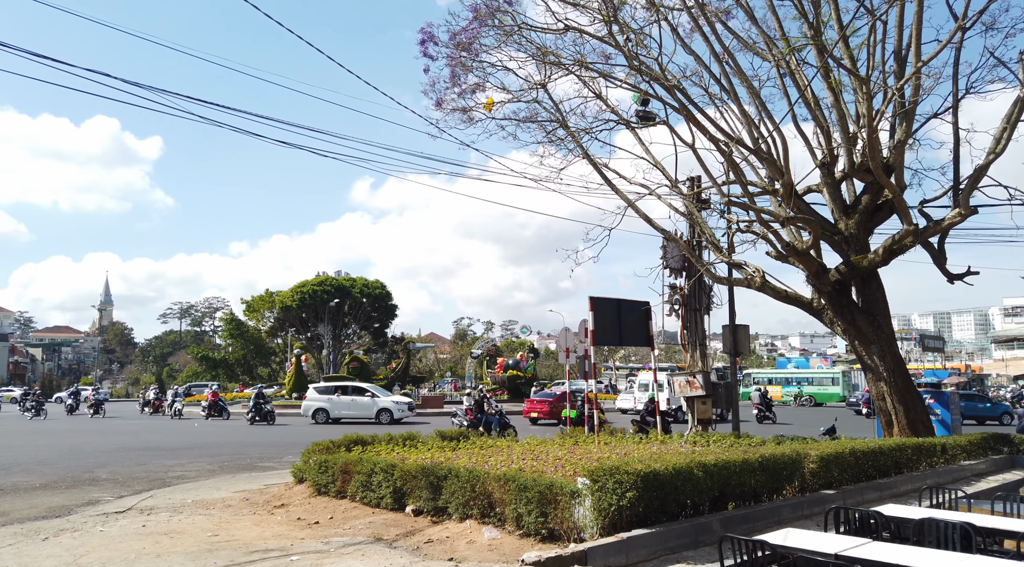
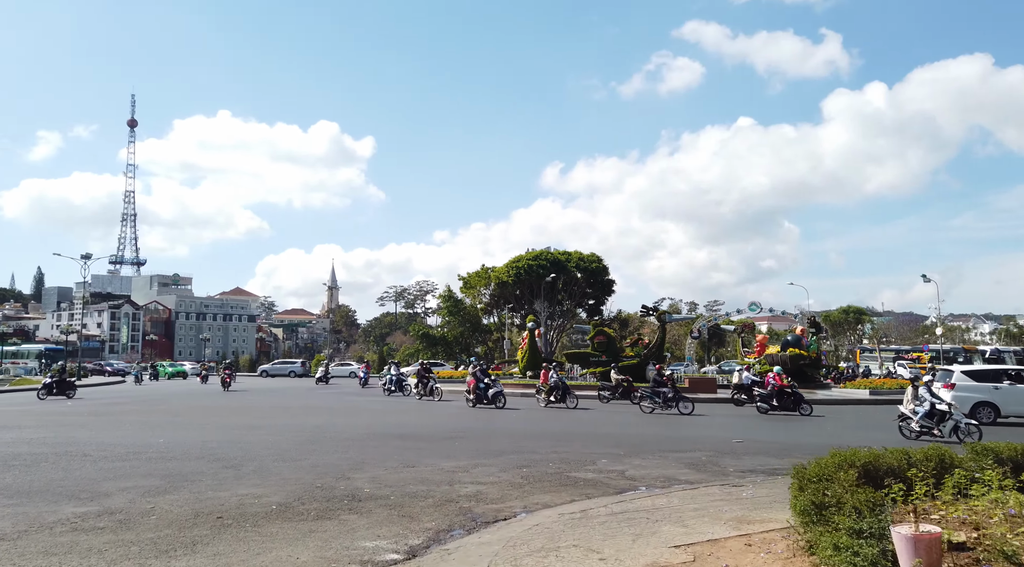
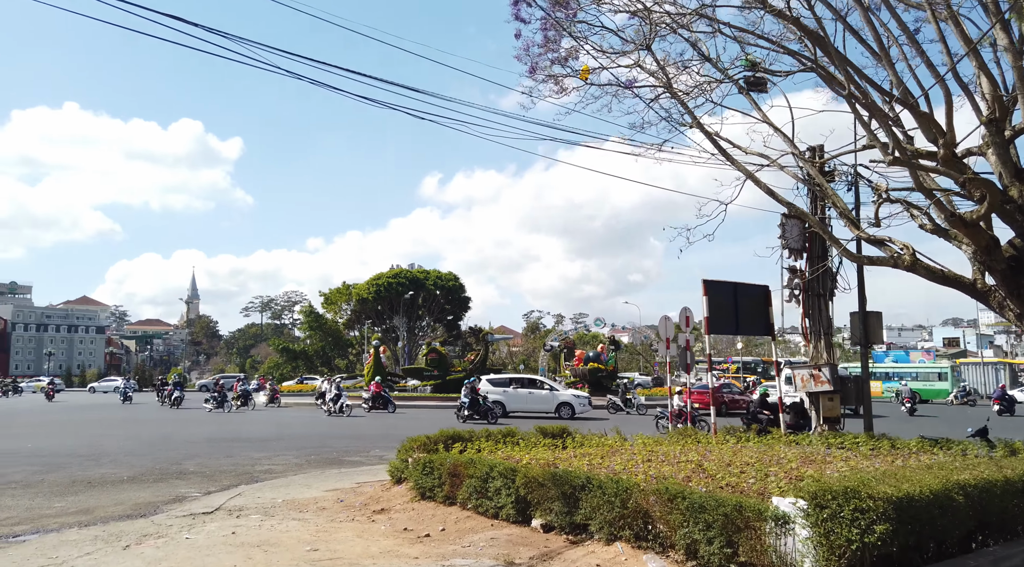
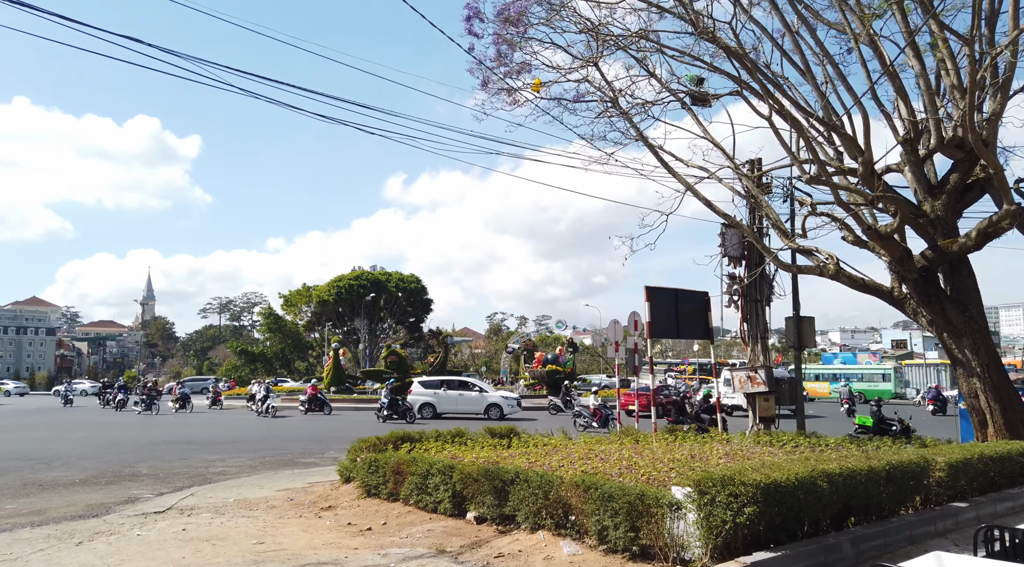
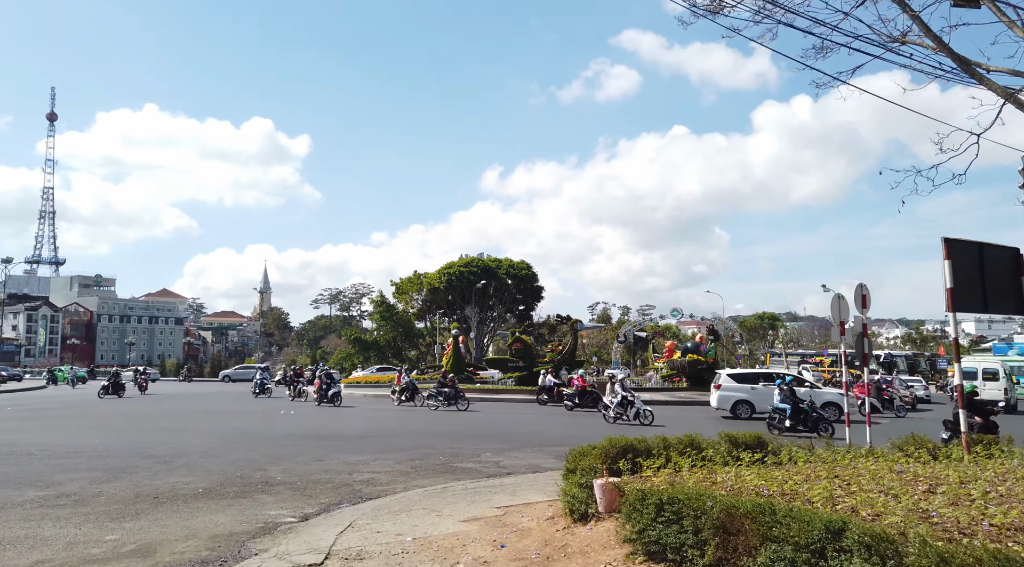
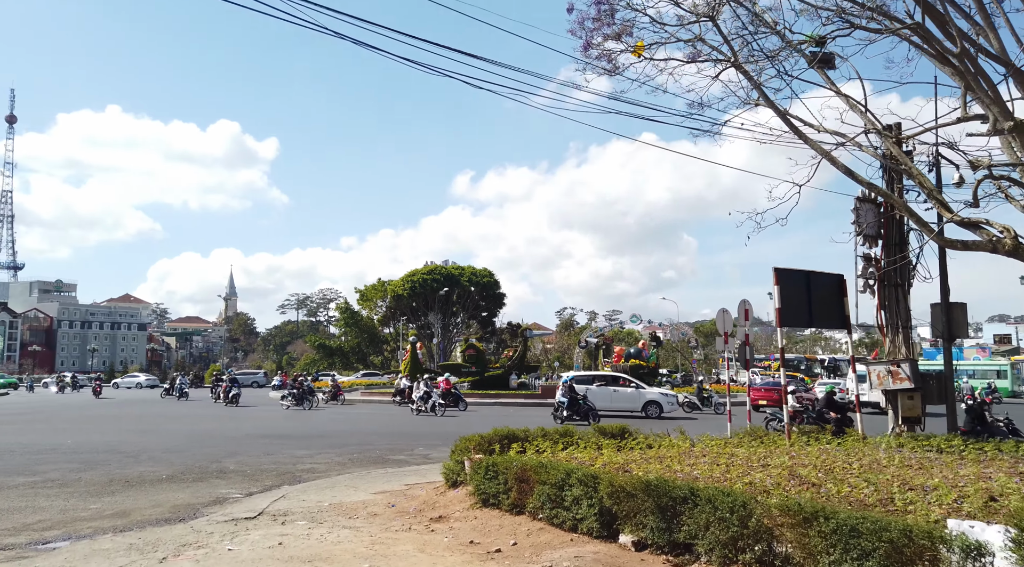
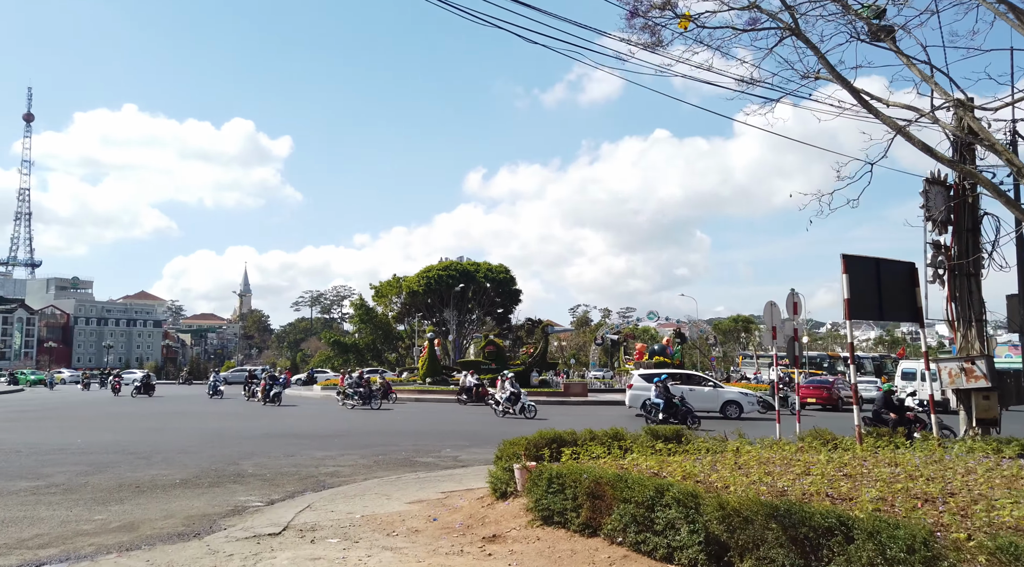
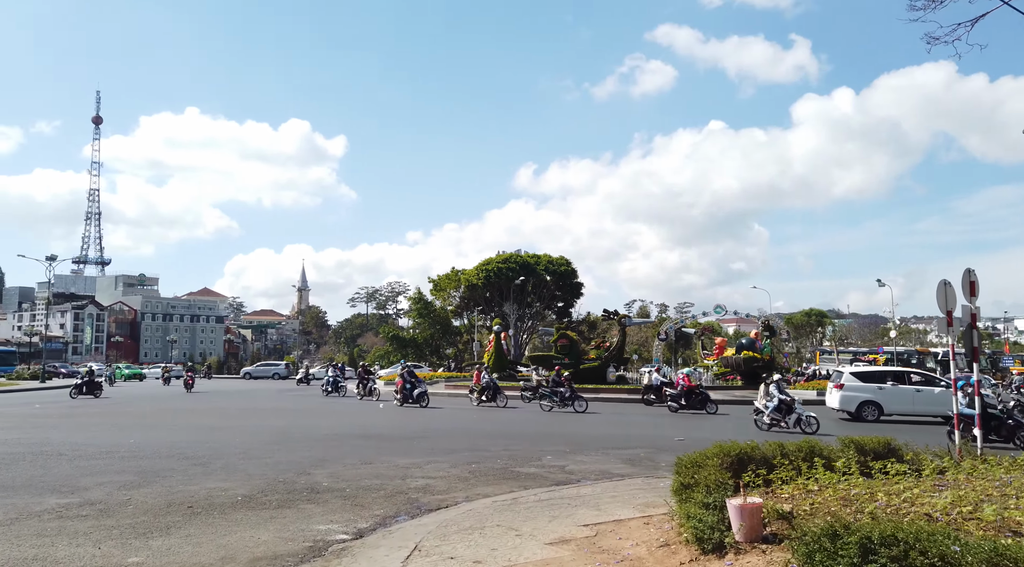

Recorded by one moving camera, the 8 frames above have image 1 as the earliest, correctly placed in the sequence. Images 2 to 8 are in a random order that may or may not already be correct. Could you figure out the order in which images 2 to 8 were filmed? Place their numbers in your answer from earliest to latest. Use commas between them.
4, 3, 6, 7, 5, 8, 2
